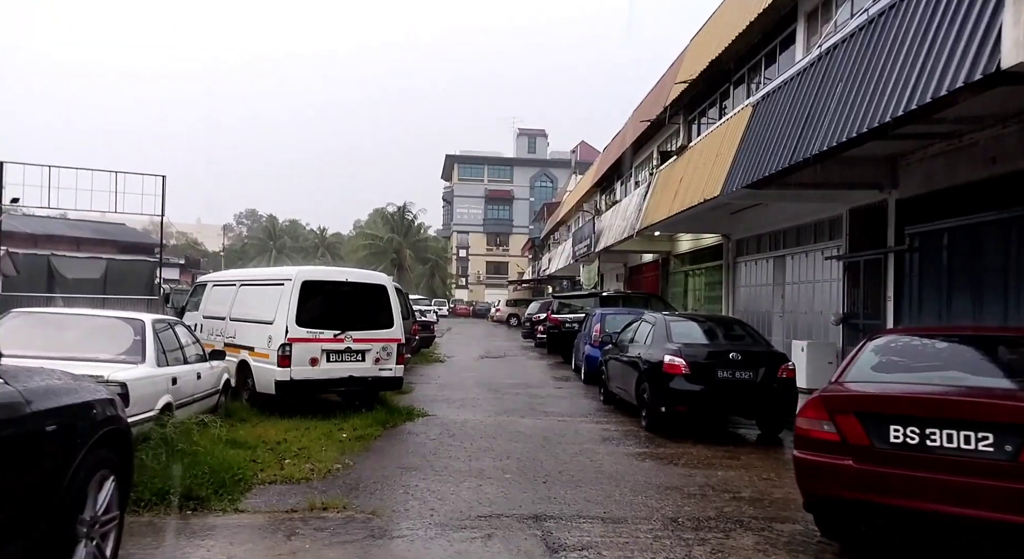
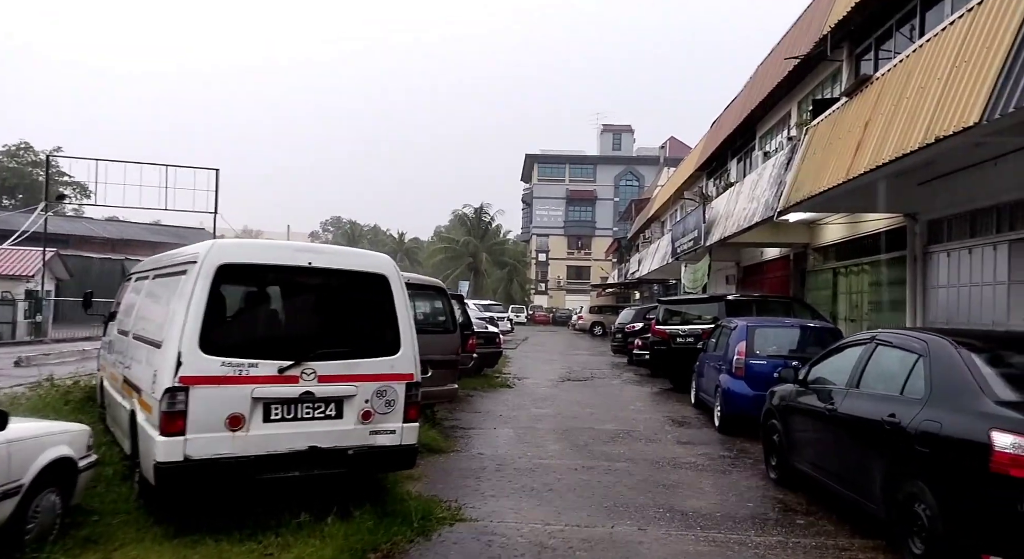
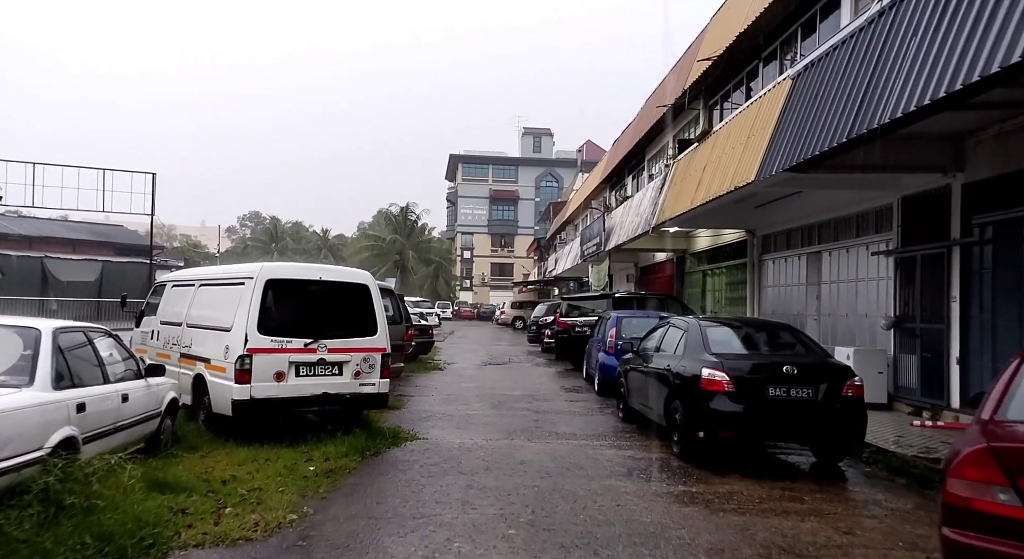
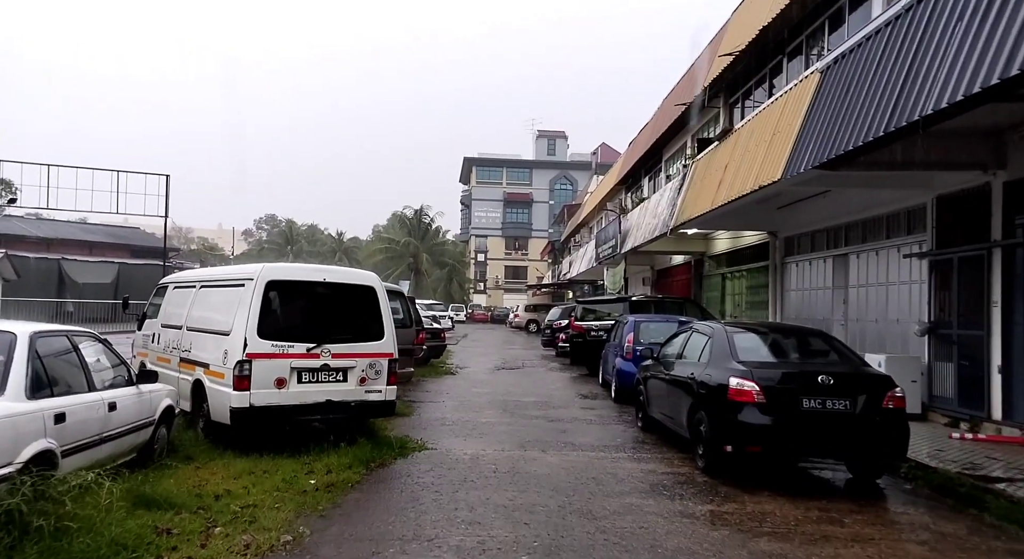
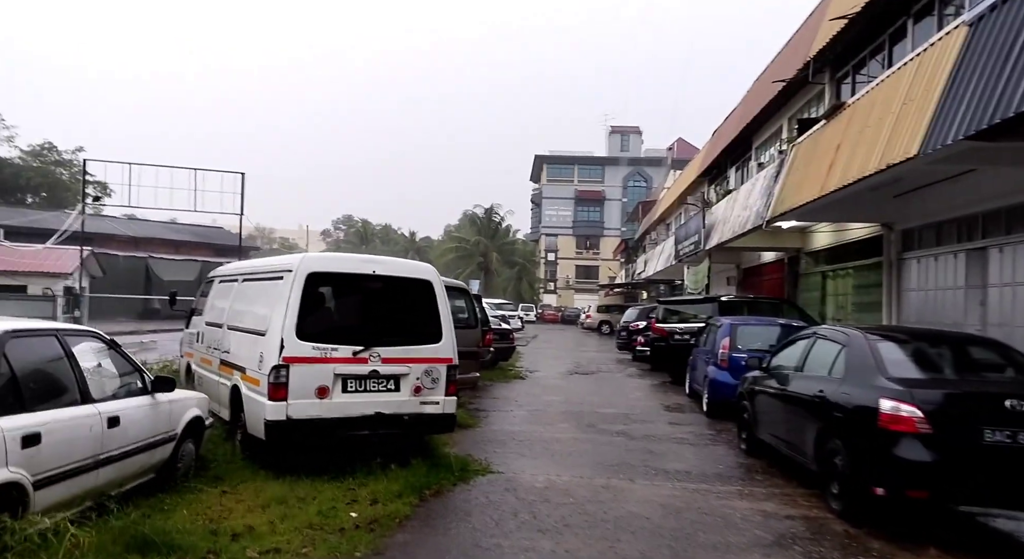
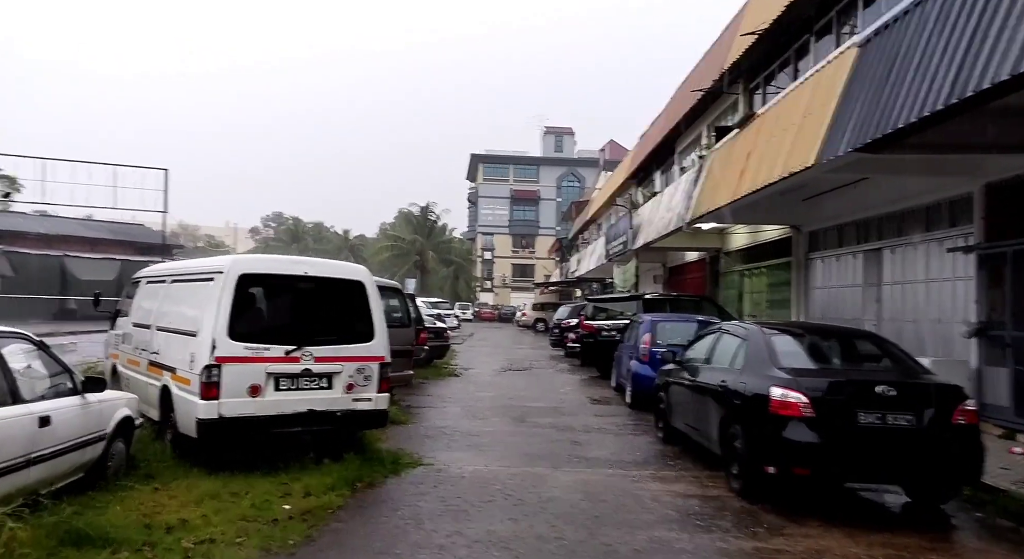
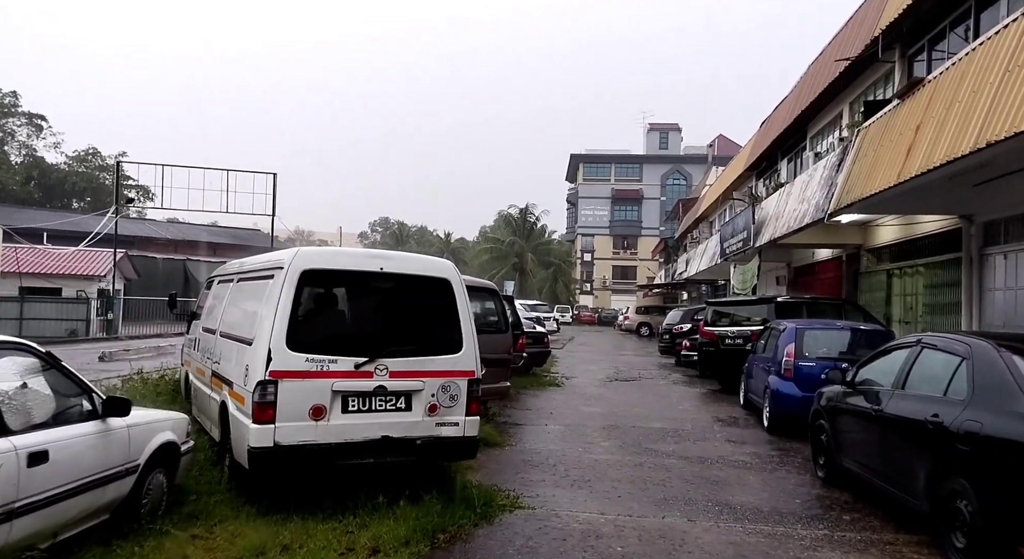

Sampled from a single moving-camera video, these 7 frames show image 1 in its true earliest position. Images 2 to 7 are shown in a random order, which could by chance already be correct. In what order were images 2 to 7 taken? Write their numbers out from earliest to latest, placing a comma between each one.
3, 4, 6, 5, 7, 2
